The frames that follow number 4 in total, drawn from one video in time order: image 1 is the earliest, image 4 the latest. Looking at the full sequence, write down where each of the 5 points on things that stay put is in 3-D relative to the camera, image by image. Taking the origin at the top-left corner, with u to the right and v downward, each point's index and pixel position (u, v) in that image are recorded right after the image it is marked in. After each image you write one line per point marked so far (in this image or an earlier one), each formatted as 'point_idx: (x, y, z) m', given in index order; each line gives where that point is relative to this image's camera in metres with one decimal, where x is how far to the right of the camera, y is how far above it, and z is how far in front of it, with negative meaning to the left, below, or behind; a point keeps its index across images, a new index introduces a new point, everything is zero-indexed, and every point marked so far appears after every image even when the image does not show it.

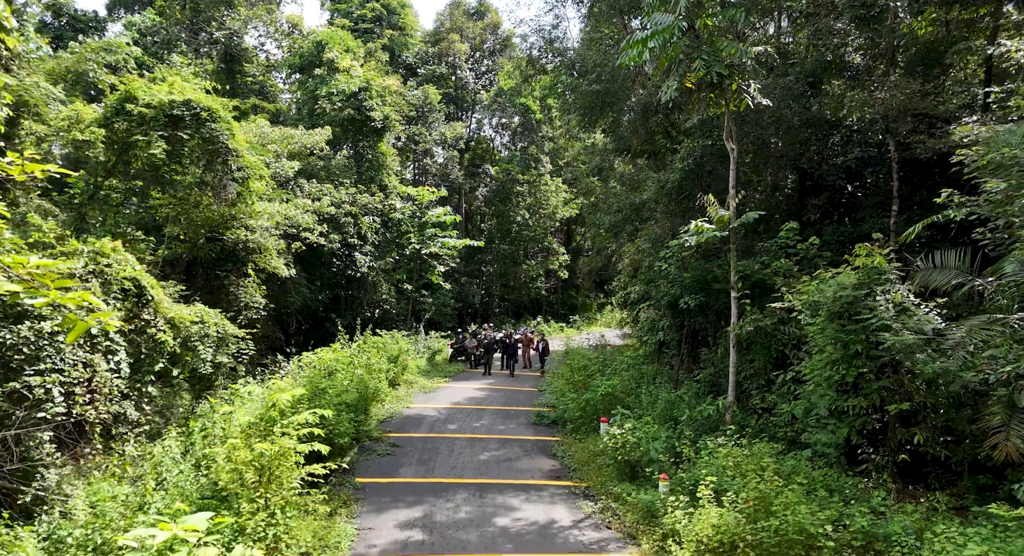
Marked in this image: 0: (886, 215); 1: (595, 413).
0: (+6.6, +1.1, +12.4) m
1: (+1.5, -2.5, +13.1) m
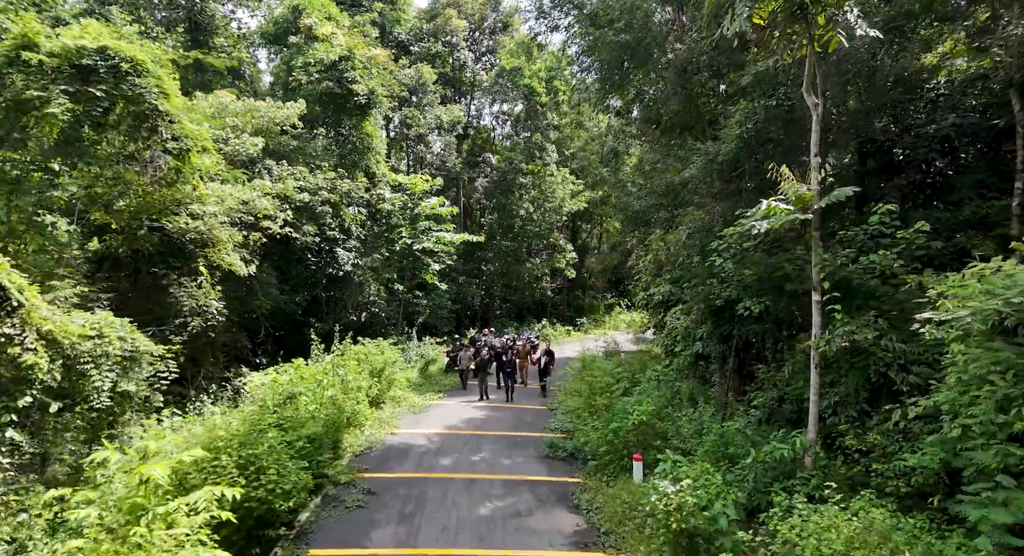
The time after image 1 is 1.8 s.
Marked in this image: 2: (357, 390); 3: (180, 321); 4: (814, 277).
0: (+6.7, +1.1, +9.7) m
1: (+1.7, -2.5, +10.4) m
2: (-2.9, -2.1, +13.0) m
3: (-5.8, -0.7, +12.2) m
4: (+3.5, 0.0, +8.1) m
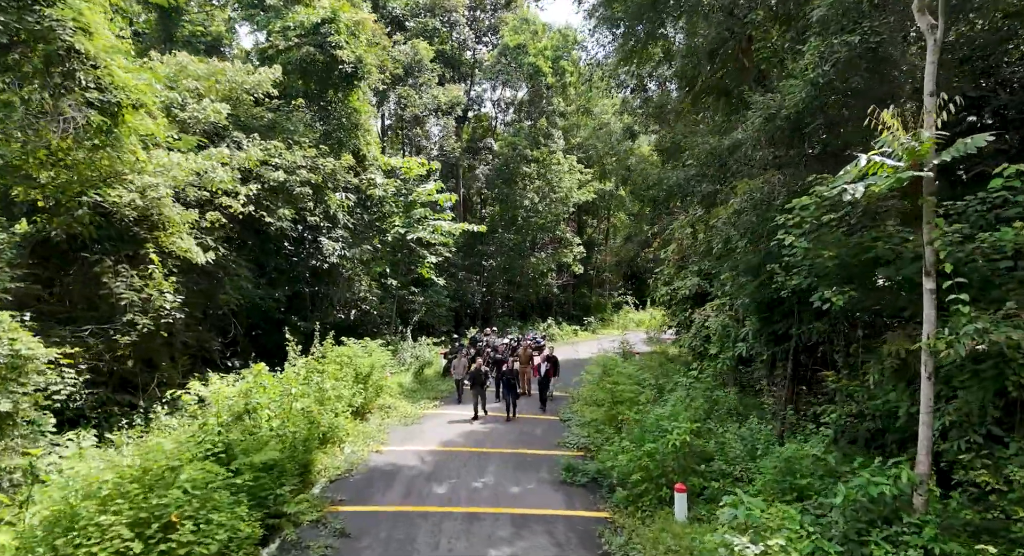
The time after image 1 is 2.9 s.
0: (+6.8, +1.3, +7.7) m
1: (+1.8, -2.3, +8.4) m
2: (-2.7, -1.9, +11.0) m
3: (-5.6, -0.6, +10.2) m
4: (+3.6, +0.2, +6.1) m
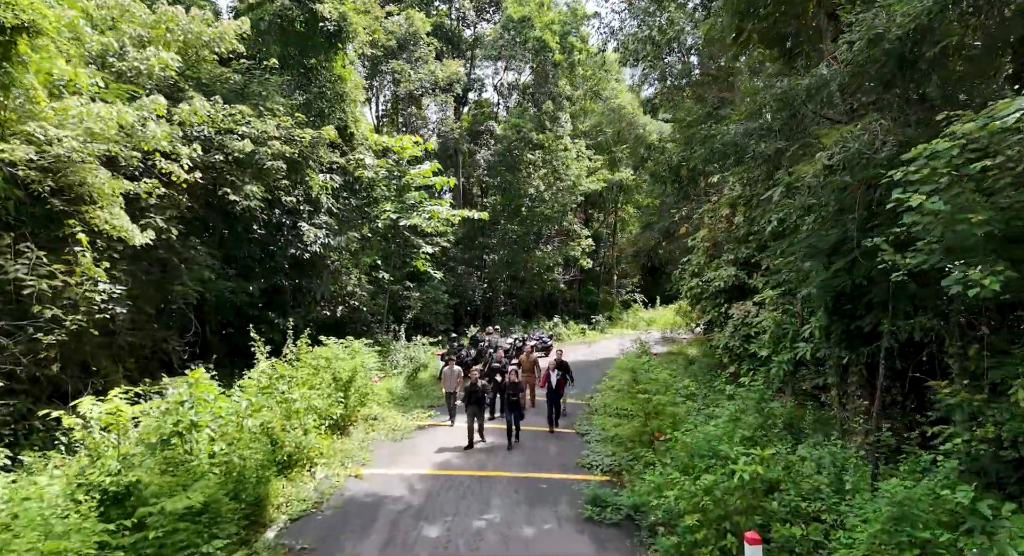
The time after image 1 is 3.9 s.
0: (+6.9, +1.5, +5.7) m
1: (+1.9, -2.2, +6.4) m
2: (-2.6, -1.7, +9.0) m
3: (-5.5, -0.4, +8.2) m
4: (+3.7, +0.4, +4.1) m
